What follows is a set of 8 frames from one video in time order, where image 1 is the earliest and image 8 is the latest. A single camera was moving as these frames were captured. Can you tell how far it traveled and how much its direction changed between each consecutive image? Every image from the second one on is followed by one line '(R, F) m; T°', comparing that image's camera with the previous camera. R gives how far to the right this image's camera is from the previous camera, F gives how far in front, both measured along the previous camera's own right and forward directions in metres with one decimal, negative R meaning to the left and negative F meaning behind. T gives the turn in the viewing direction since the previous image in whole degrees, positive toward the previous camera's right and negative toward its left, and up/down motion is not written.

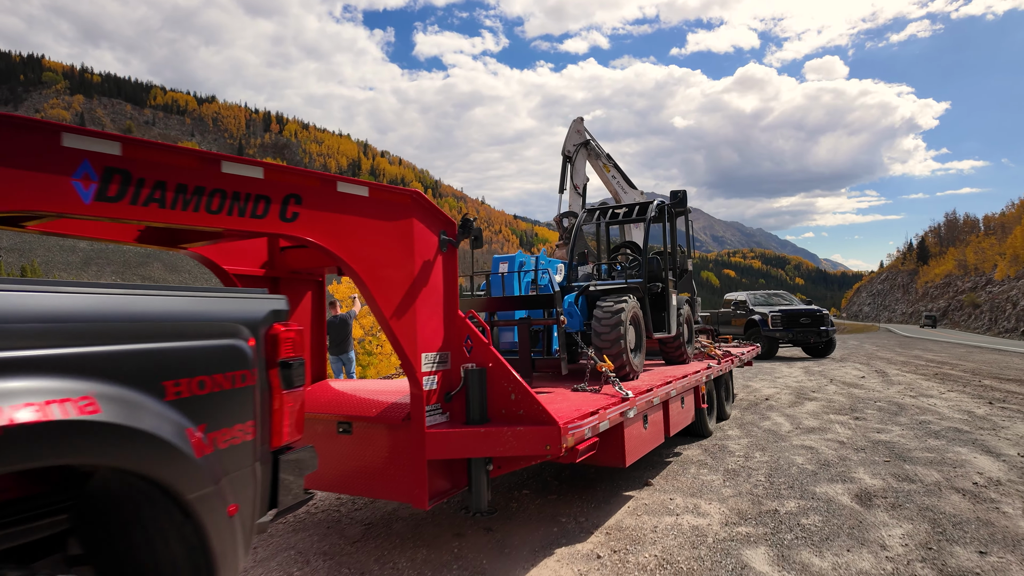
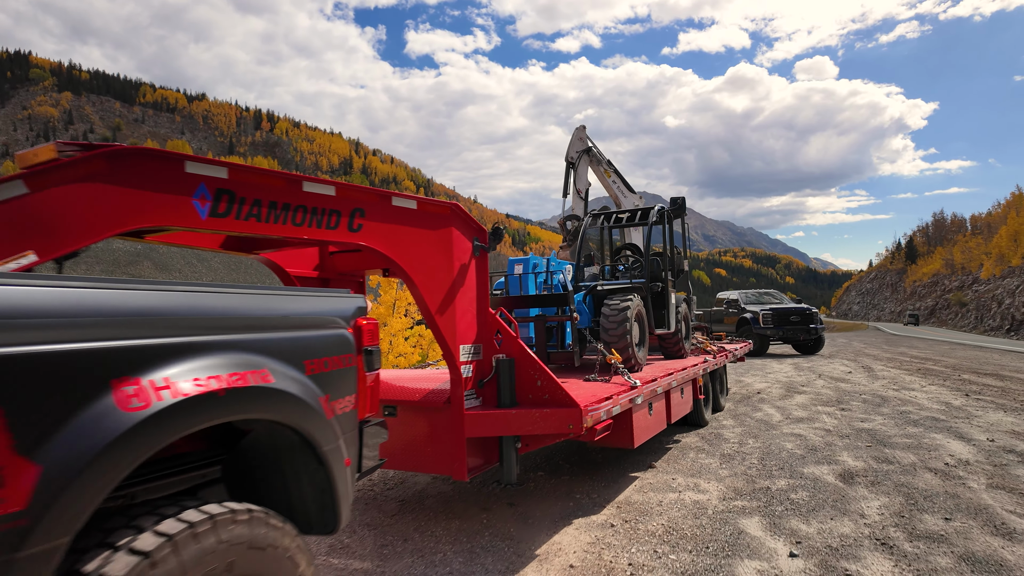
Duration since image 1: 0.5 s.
(-0.2, -0.4) m; +1°
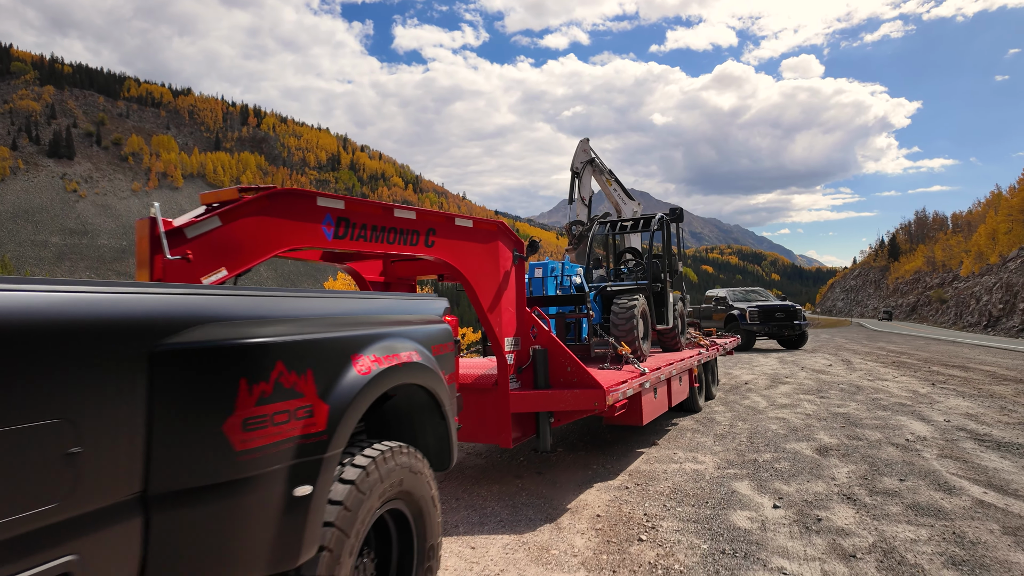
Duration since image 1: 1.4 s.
(-0.3, -0.7) m; +1°
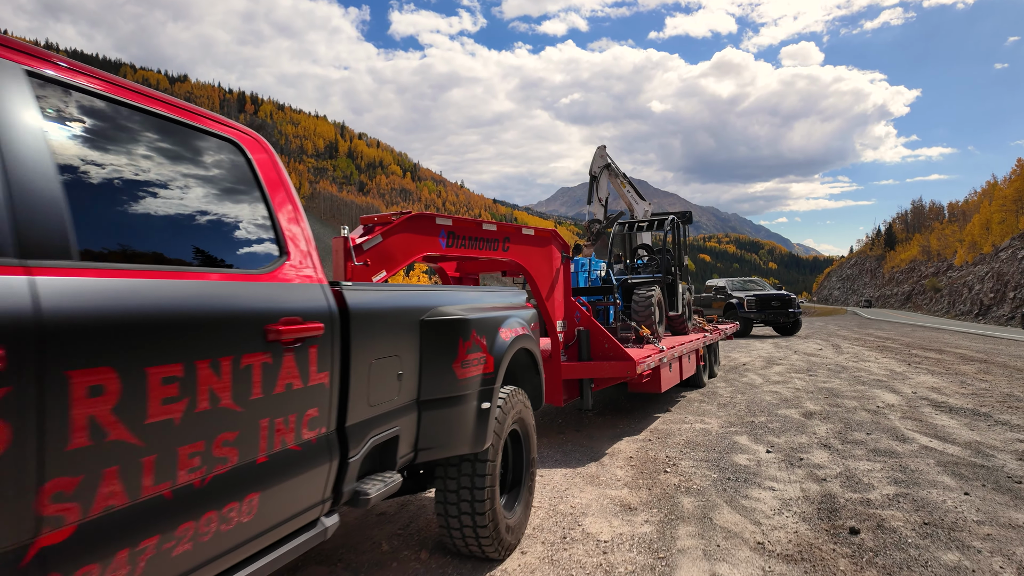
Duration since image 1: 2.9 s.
(-0.5, -1.1) m; 0°
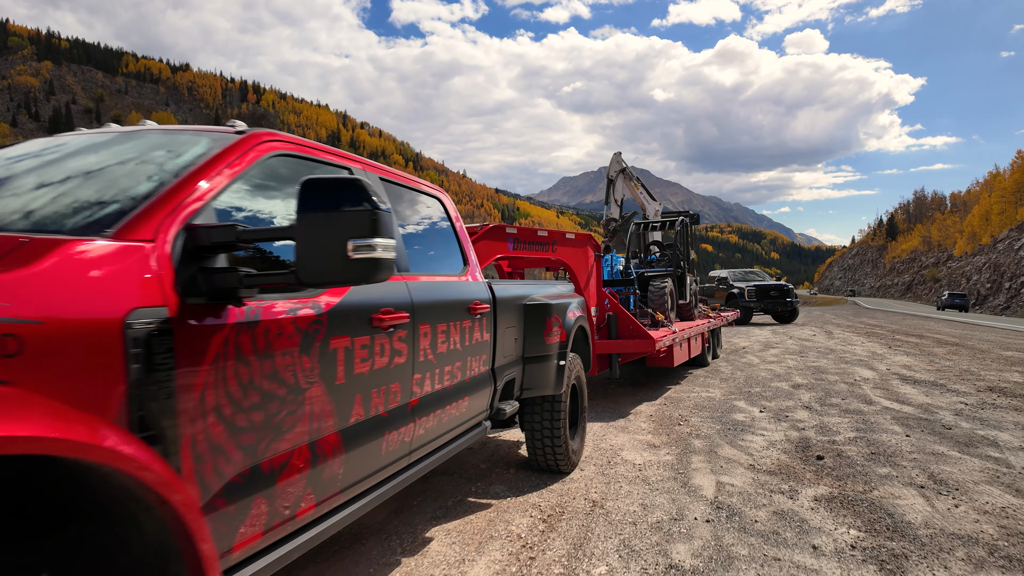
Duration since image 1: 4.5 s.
(-0.4, -1.2) m; 0°
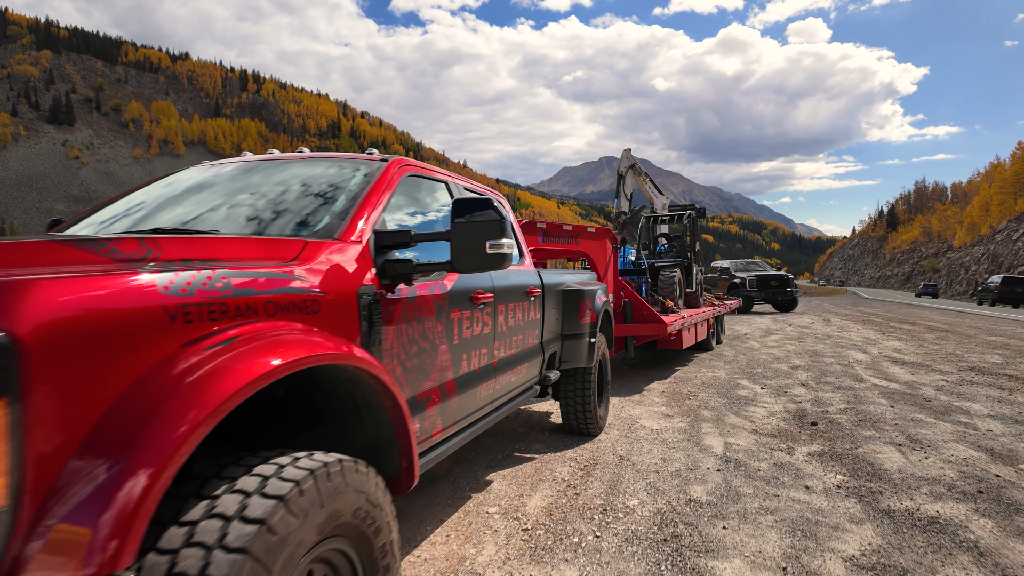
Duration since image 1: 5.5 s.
(-0.3, -0.7) m; 0°
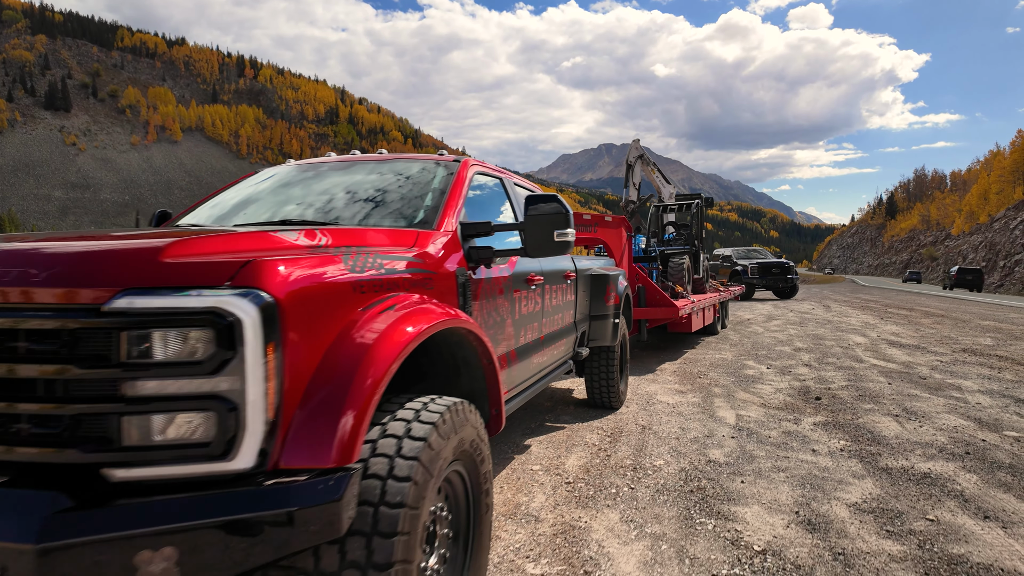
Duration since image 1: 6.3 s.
(-0.3, -0.4) m; 0°
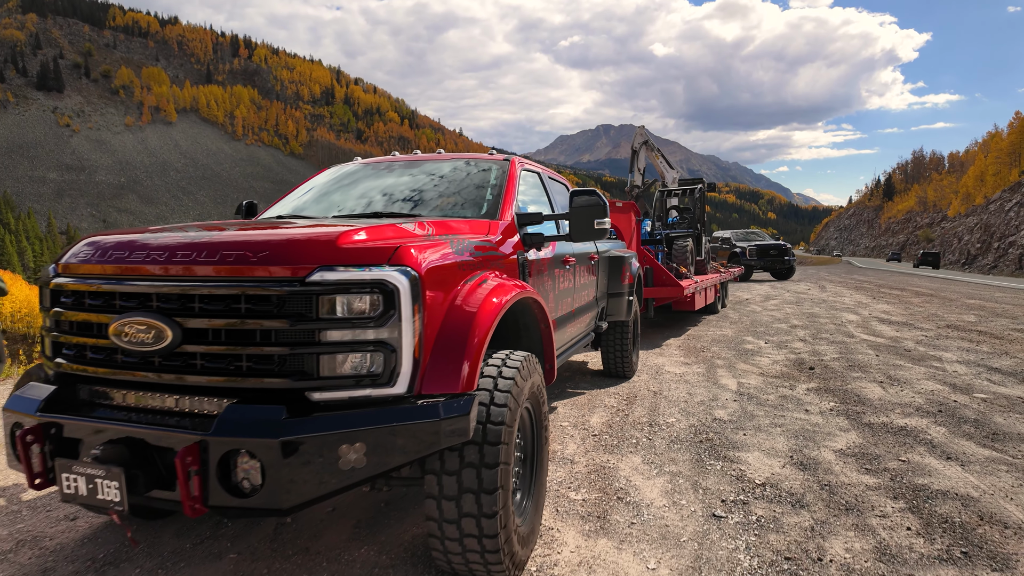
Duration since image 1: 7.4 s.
(-0.3, -0.5) m; 0°
